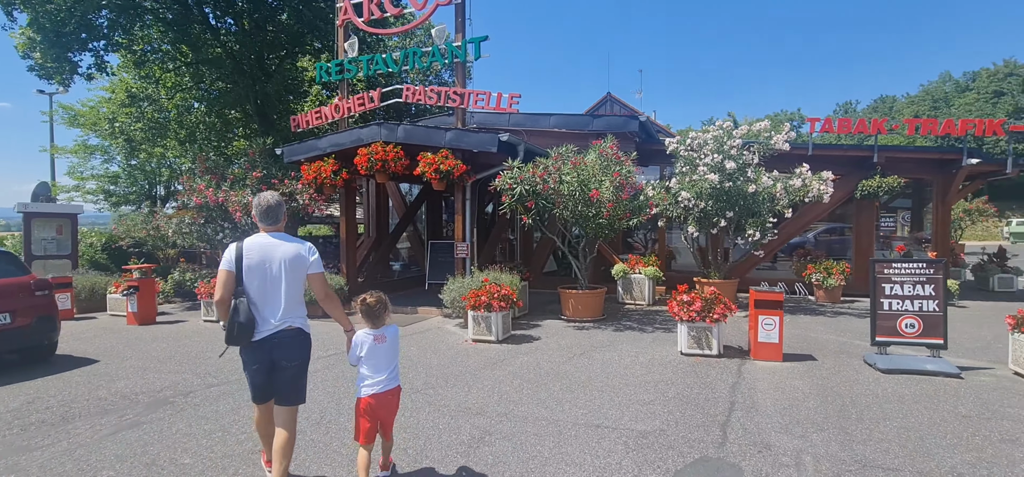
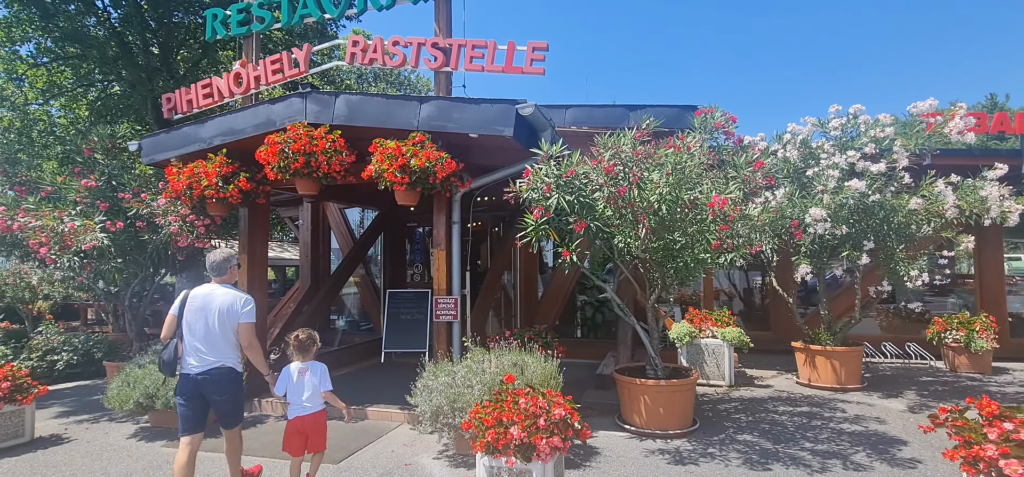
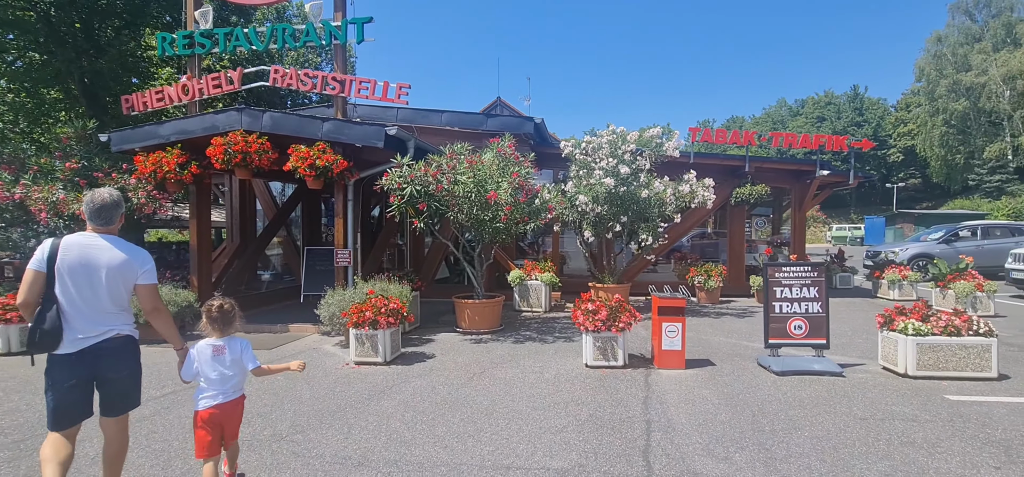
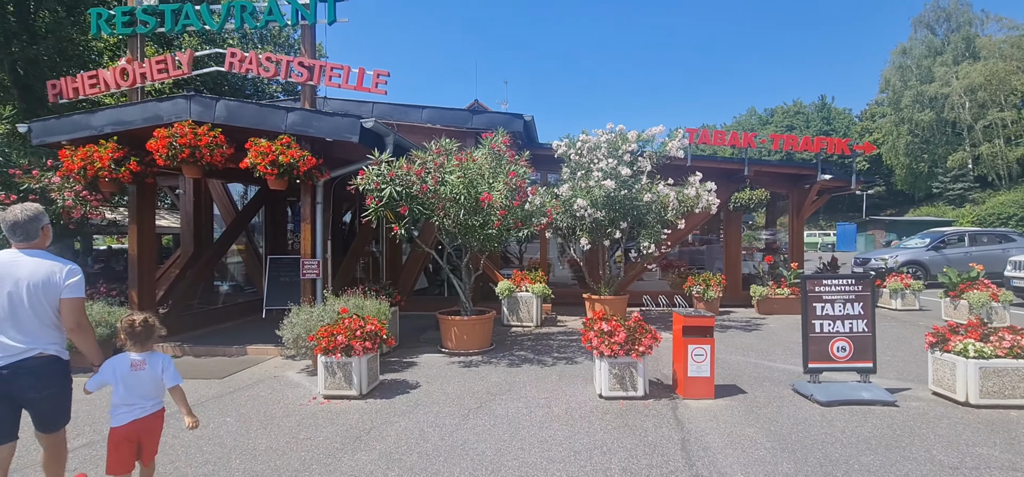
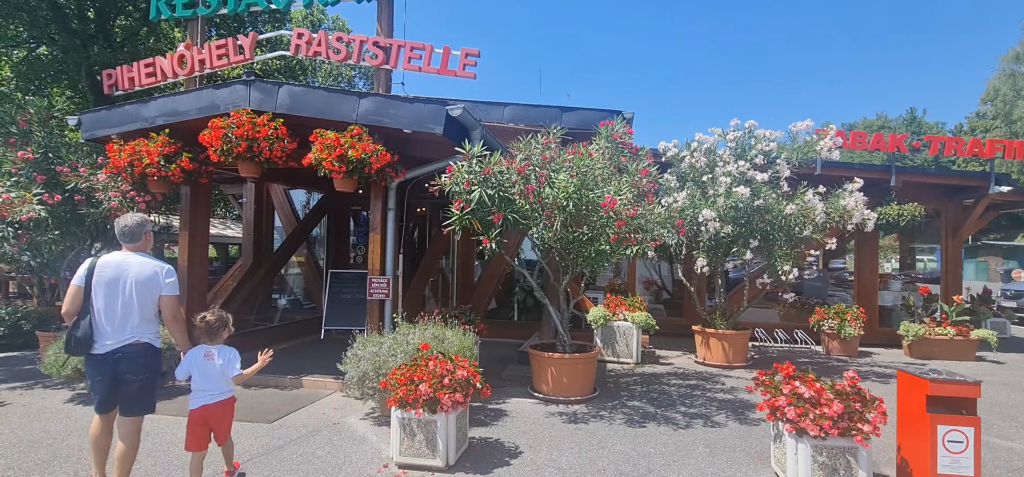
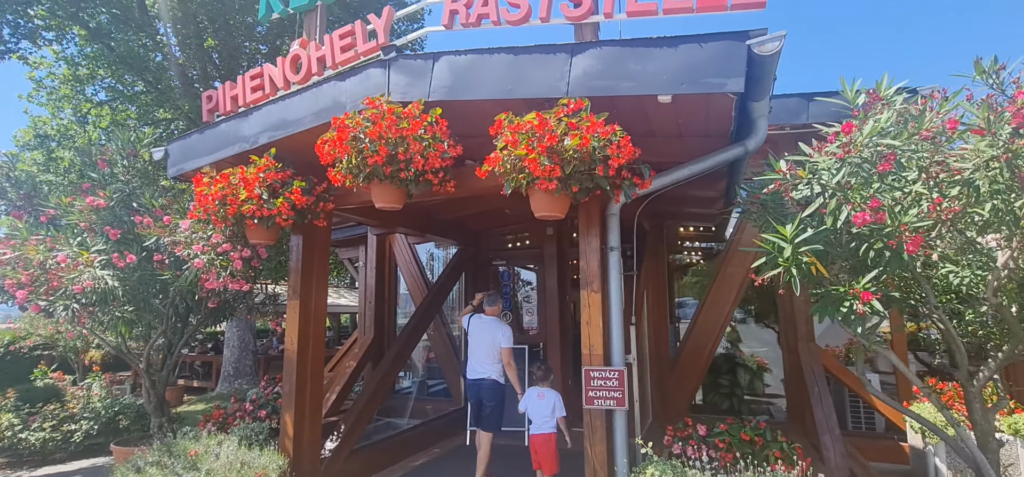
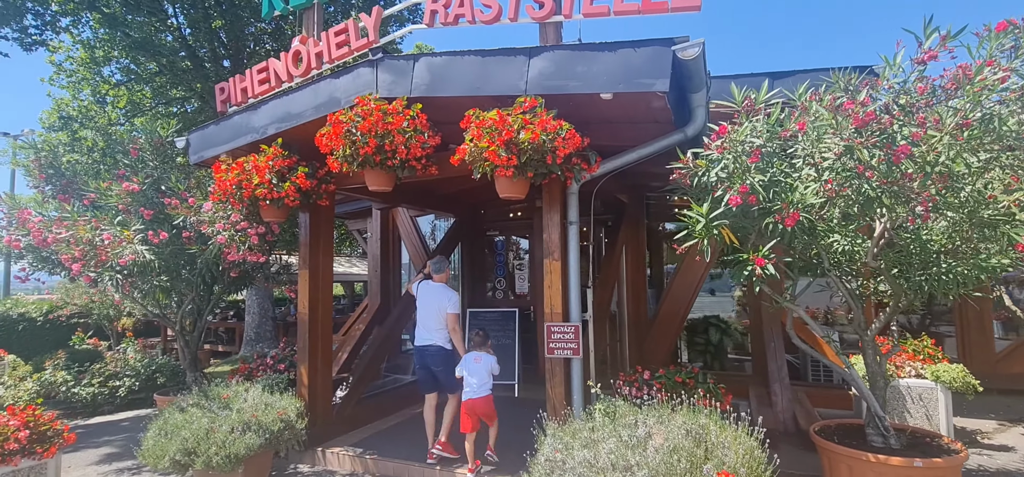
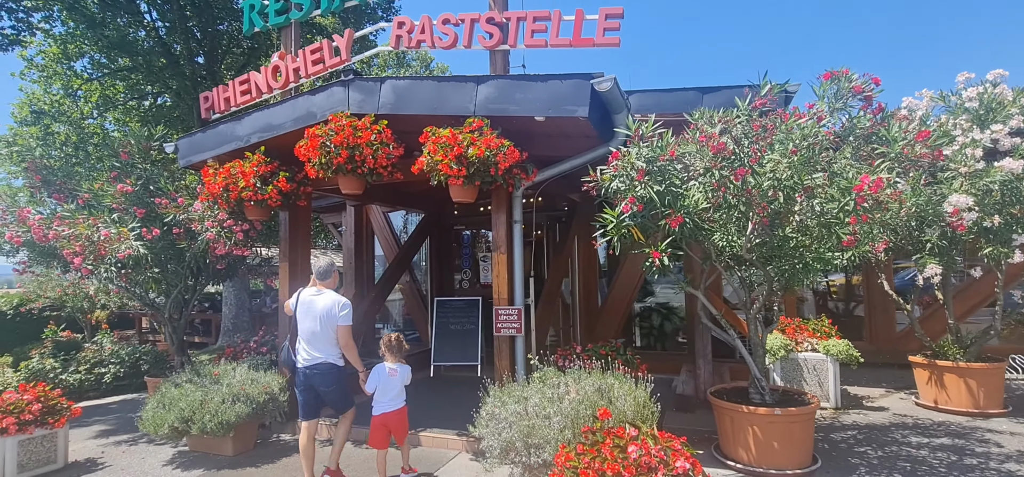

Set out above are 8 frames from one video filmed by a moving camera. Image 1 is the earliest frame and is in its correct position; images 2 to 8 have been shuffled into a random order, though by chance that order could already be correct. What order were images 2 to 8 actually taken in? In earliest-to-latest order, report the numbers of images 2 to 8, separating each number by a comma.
3, 4, 5, 2, 8, 7, 6
